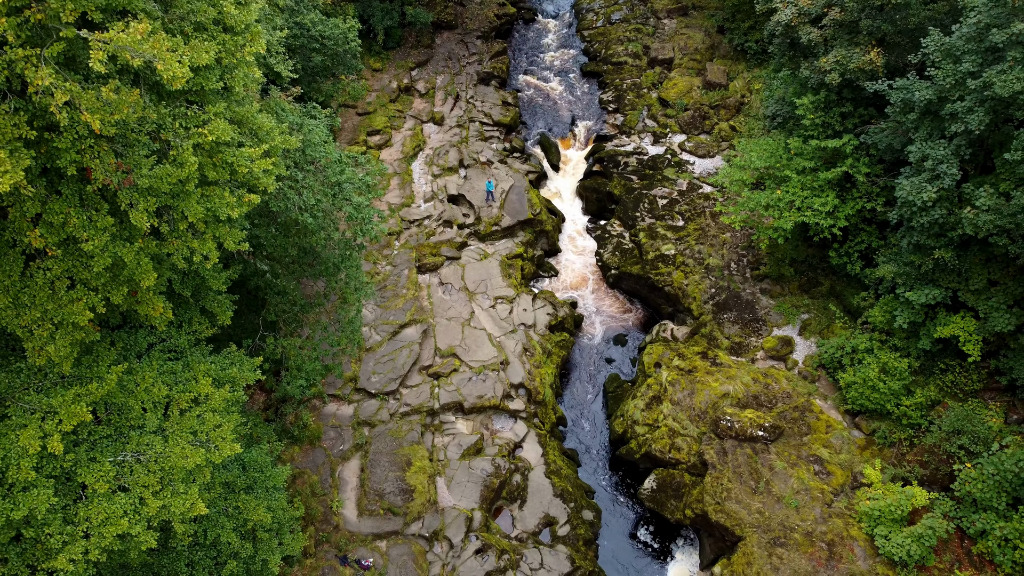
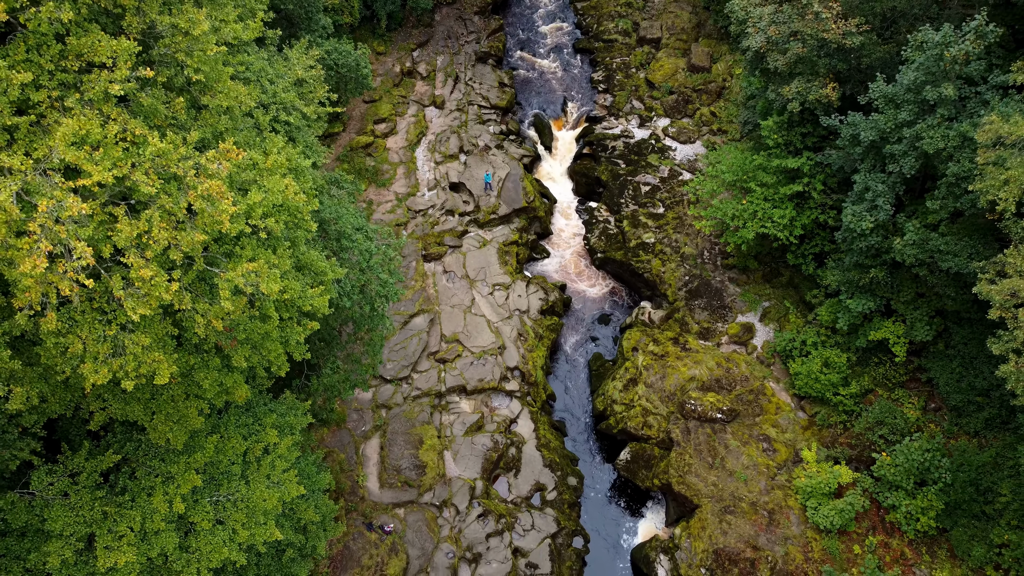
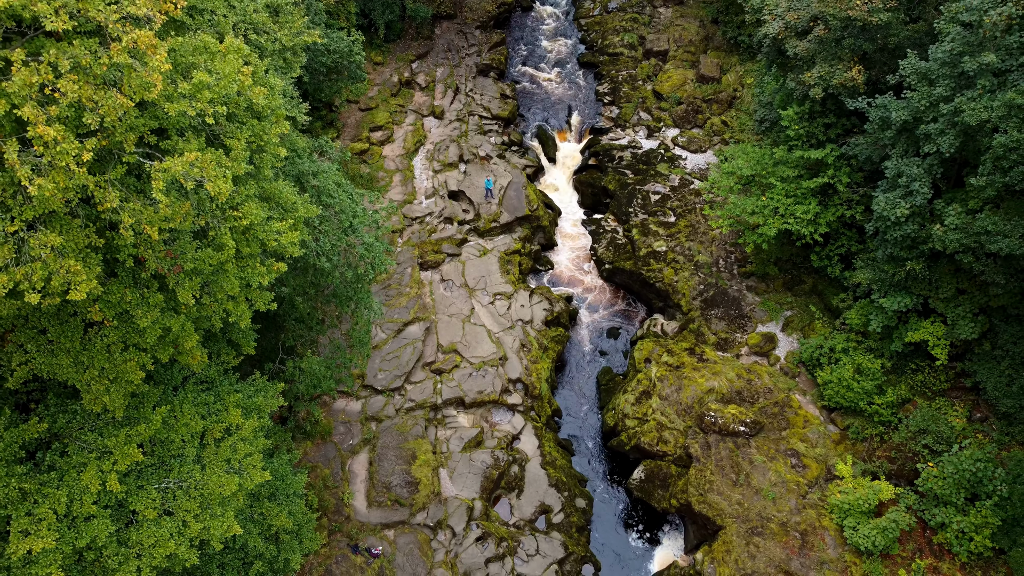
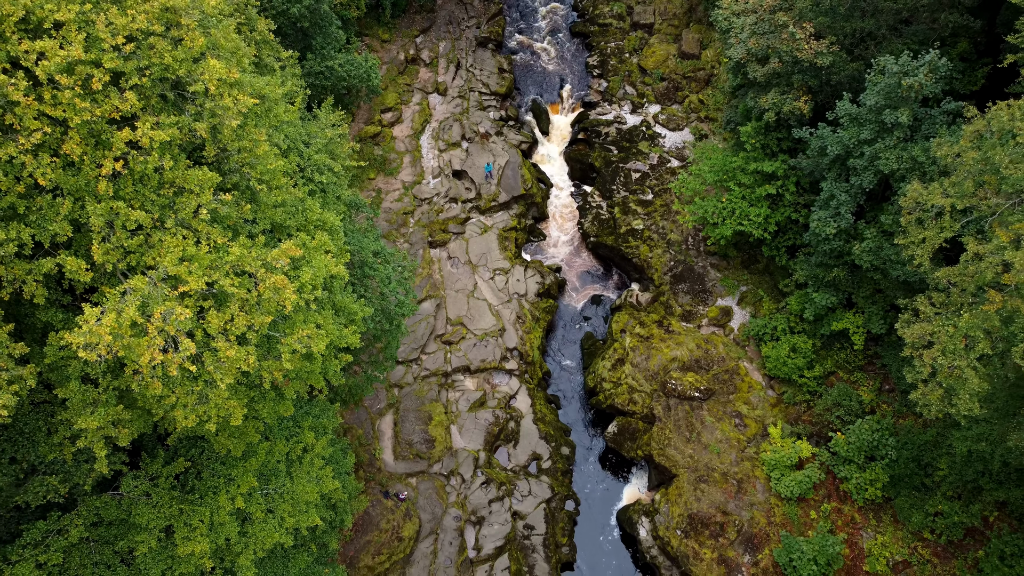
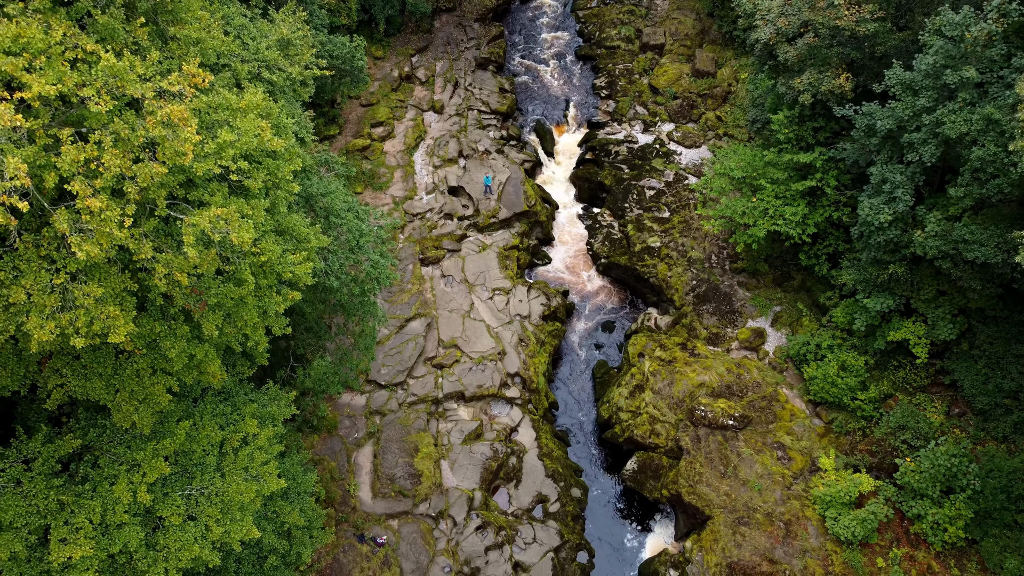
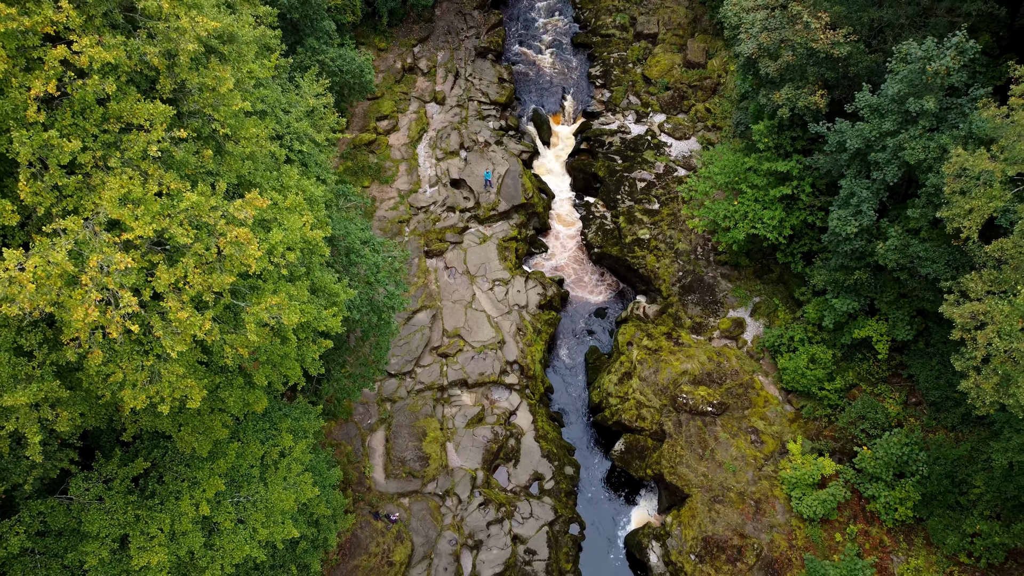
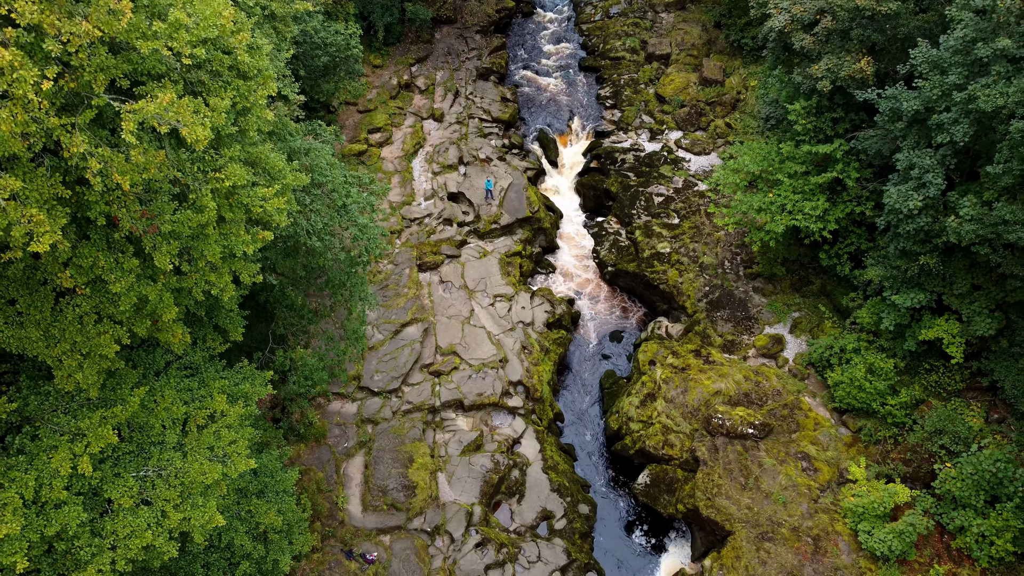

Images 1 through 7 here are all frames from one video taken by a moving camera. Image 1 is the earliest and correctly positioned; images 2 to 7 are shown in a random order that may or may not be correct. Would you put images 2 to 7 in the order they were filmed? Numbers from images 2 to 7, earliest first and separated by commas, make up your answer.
7, 3, 5, 2, 6, 4
